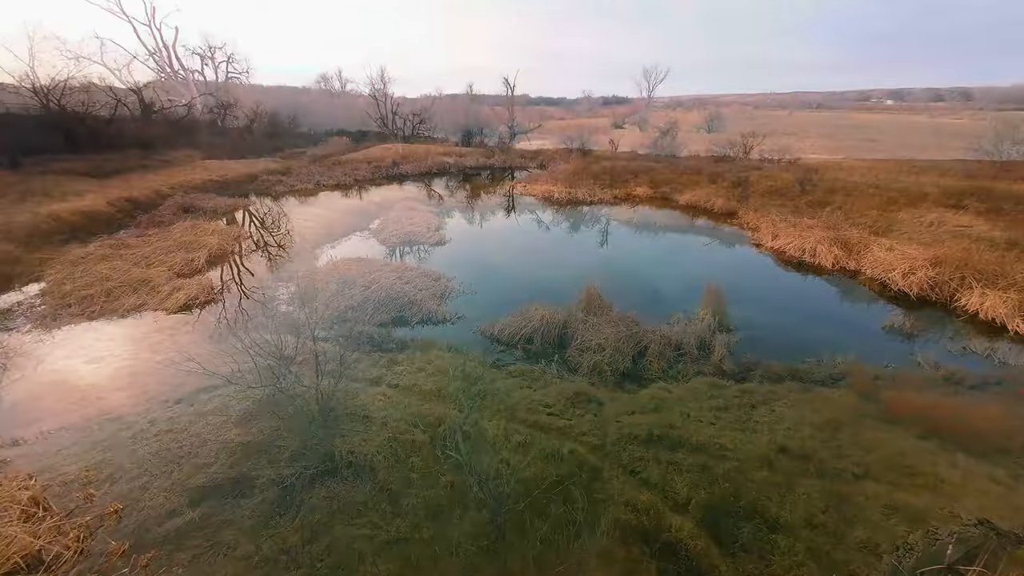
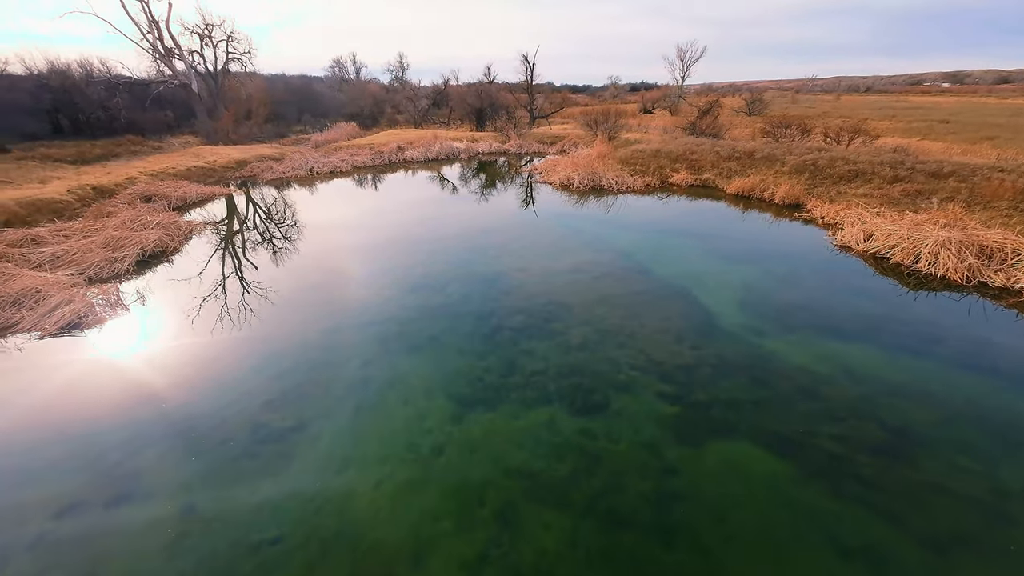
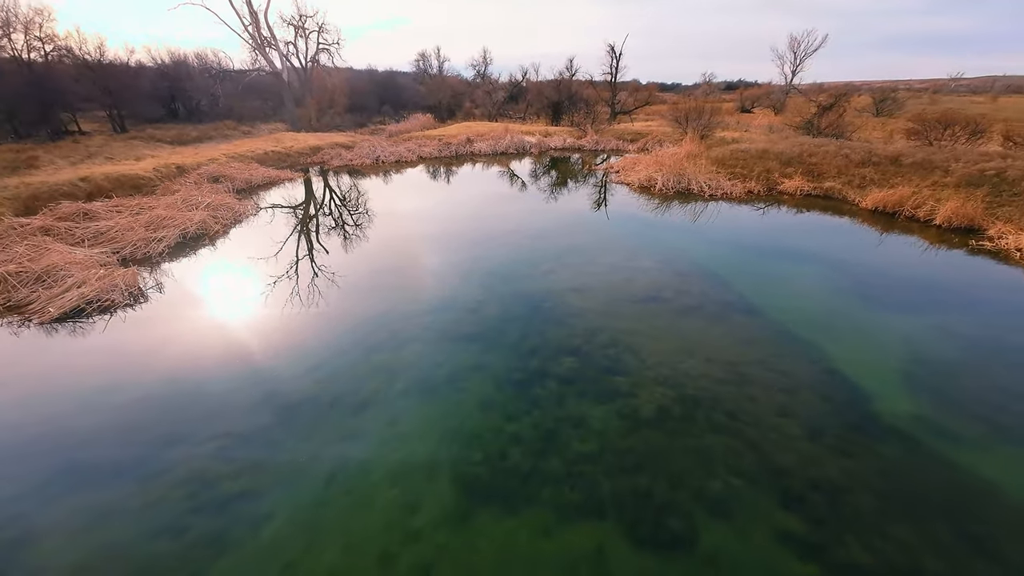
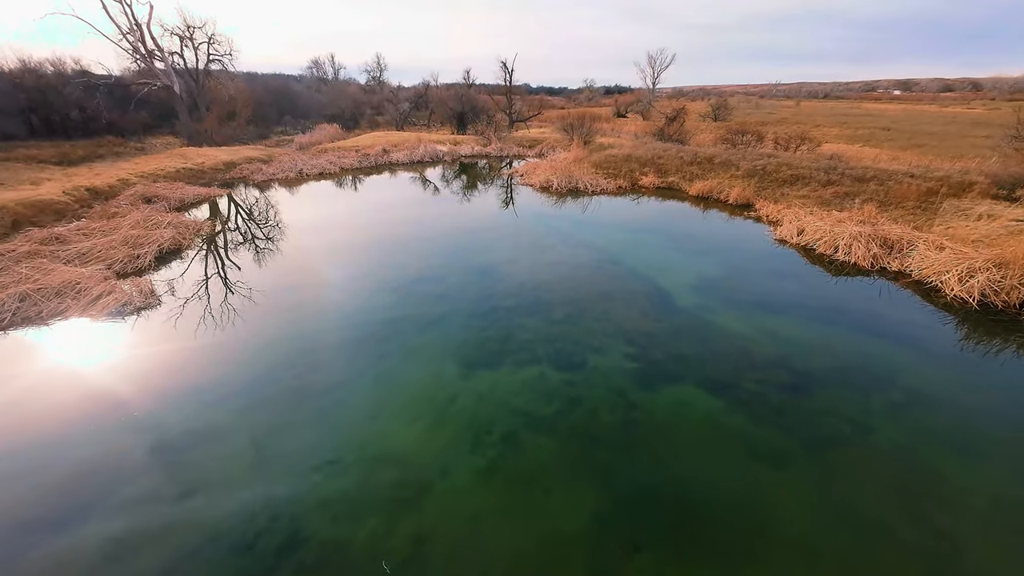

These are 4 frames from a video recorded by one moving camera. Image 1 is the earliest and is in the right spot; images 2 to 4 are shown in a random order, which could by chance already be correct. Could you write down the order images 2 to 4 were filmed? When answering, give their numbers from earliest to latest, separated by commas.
4, 2, 3
